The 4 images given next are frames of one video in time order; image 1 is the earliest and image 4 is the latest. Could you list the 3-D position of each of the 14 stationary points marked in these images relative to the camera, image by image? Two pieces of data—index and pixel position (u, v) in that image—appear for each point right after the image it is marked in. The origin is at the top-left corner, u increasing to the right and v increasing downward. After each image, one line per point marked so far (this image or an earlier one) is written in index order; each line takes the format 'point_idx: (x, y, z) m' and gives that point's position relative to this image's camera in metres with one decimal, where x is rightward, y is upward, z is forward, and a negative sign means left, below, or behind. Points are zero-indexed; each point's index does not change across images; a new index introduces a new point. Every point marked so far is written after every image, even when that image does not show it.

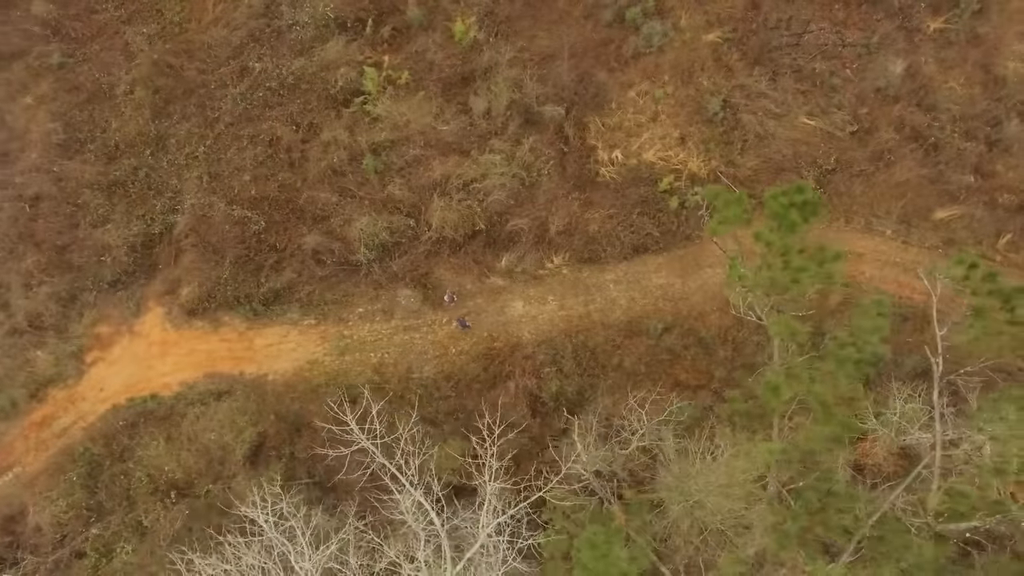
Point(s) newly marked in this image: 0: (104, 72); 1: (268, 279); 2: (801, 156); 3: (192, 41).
0: (-9.7, +5.1, +15.4) m
1: (-5.1, +0.2, +13.6) m
2: (+6.2, +2.8, +13.8) m
3: (-7.7, +6.0, +15.6) m
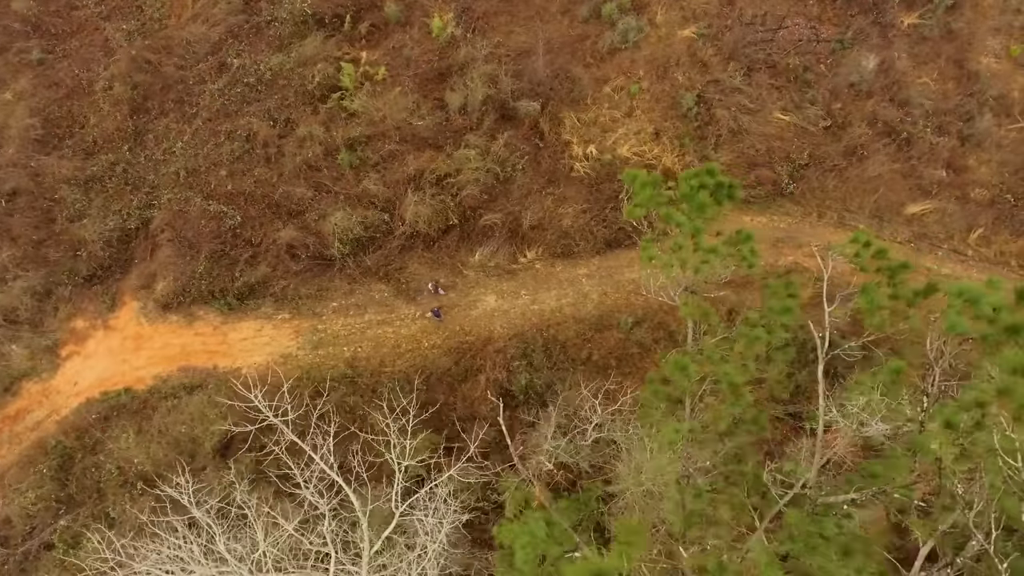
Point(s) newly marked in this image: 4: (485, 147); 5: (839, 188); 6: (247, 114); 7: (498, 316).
0: (-10.2, +5.3, +15.5) m
1: (-5.7, +0.3, +13.7) m
2: (+5.6, +2.9, +13.8) m
3: (-8.2, +6.1, +15.6) m
4: (-0.6, +3.1, +14.1) m
5: (+6.9, +2.1, +13.6) m
6: (-6.1, +4.0, +14.9) m
7: (-0.3, -0.6, +13.3) m
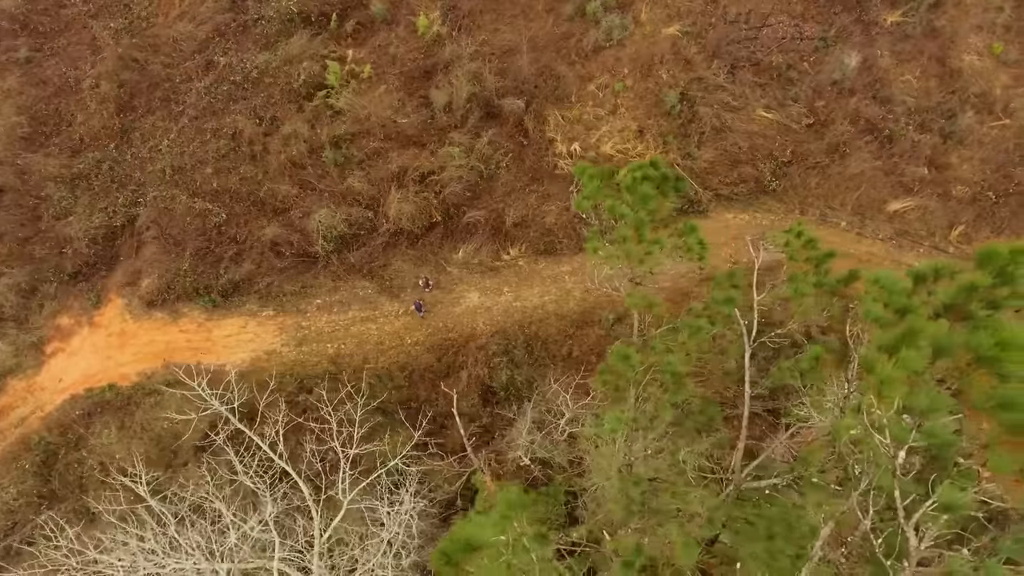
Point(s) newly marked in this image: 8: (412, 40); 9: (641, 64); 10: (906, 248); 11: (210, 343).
0: (-10.6, +5.3, +15.5) m
1: (-6.0, +0.4, +13.7) m
2: (+5.3, +3.0, +13.9) m
3: (-8.6, +6.1, +15.7) m
4: (-0.9, +3.1, +14.2) m
5: (+6.5, +2.2, +13.6) m
6: (-6.5, +4.1, +15.0) m
7: (-0.7, -0.5, +13.3) m
8: (-2.4, +5.9, +15.3) m
9: (+2.9, +5.1, +14.5) m
10: (+8.3, +0.8, +13.3) m
11: (-6.3, -1.1, +13.5) m
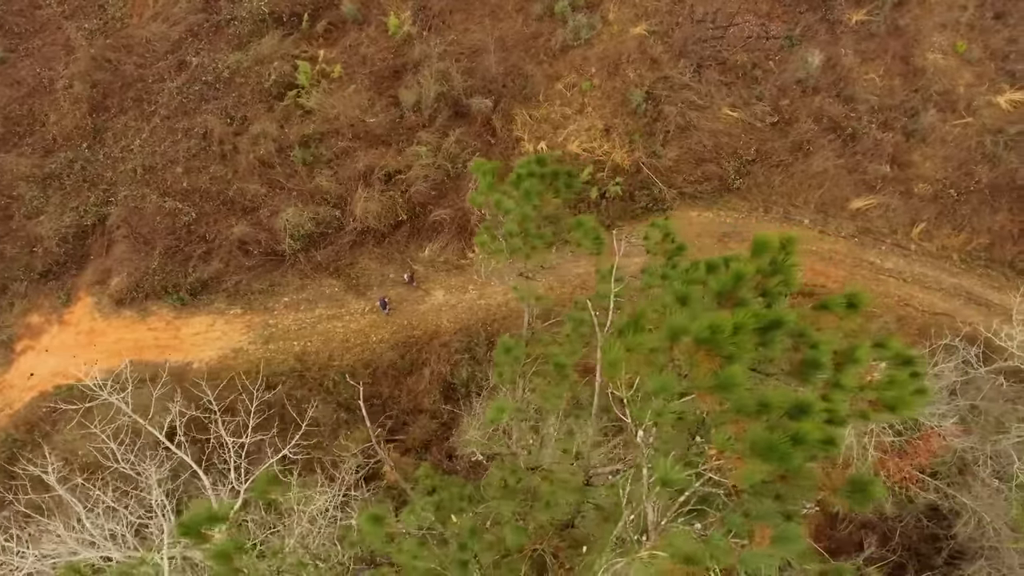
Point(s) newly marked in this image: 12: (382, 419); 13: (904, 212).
0: (-11.3, +5.3, +15.6) m
1: (-6.8, +0.4, +13.8) m
2: (+4.5, +3.1, +14.0) m
3: (-9.3, +6.2, +15.8) m
4: (-1.7, +3.2, +14.3) m
5: (+5.8, +2.2, +13.7) m
6: (-7.2, +4.1, +15.1) m
7: (-1.4, -0.5, +13.4) m
8: (-3.1, +5.9, +15.4) m
9: (+2.2, +5.1, +14.6) m
10: (+7.6, +0.9, +13.3) m
11: (-7.0, -1.1, +13.6) m
12: (-2.6, -2.7, +13.2) m
13: (+8.1, +1.6, +13.3) m
